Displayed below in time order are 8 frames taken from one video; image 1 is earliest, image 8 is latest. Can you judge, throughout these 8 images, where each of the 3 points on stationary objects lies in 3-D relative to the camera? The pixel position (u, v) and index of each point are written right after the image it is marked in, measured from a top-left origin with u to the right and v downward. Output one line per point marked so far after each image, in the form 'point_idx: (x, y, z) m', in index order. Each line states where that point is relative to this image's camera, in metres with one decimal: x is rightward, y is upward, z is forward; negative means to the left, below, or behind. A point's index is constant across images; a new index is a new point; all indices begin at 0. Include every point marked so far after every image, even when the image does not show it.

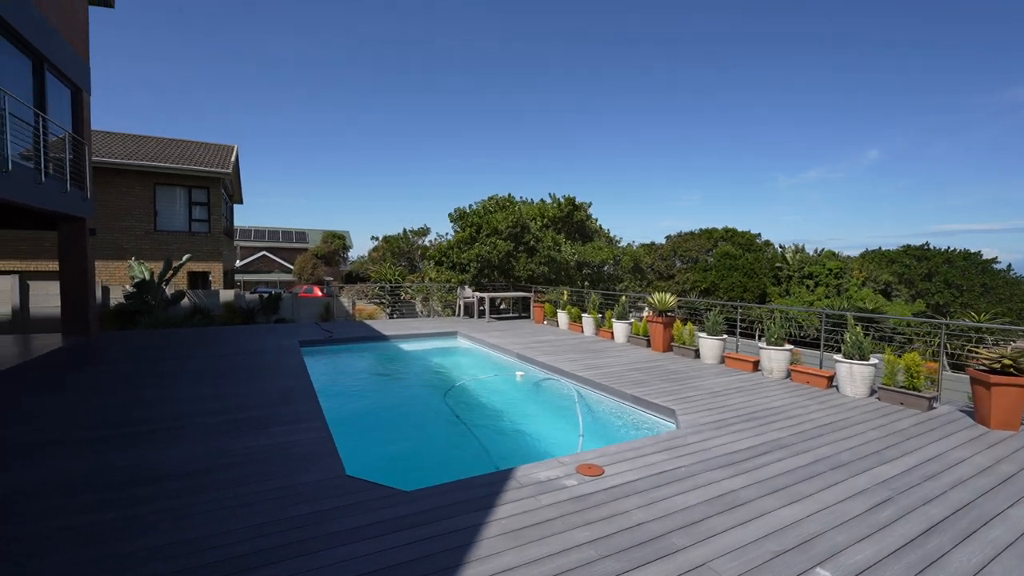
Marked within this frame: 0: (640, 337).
0: (+2.4, -0.9, +9.5) m
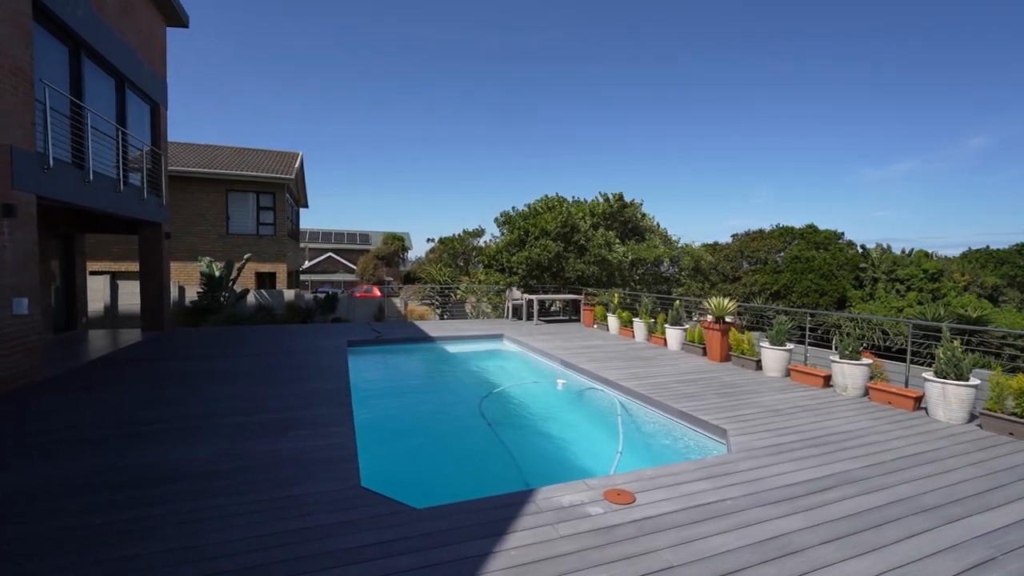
0: (+3.2, -1.0, +8.9) m
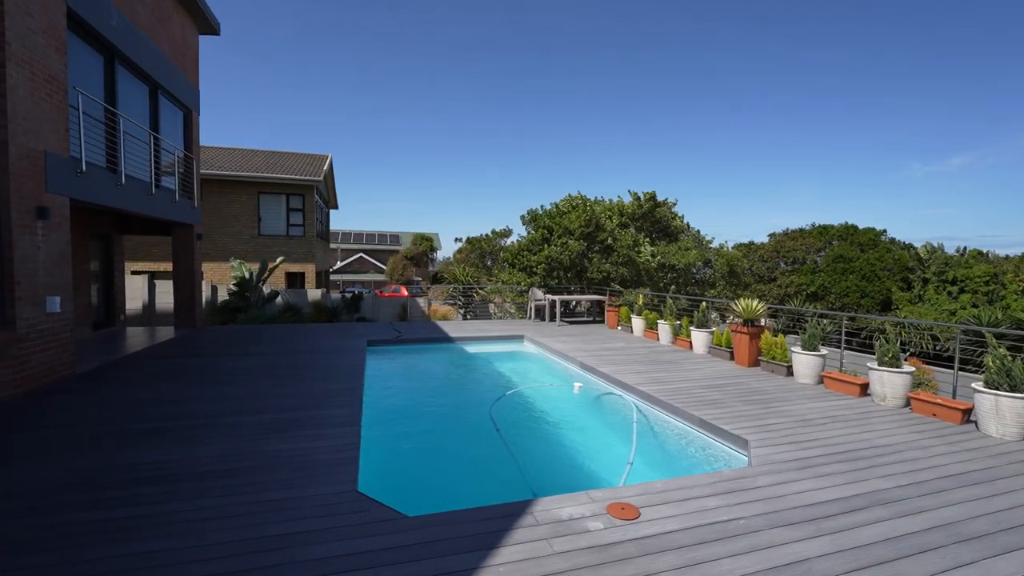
0: (+3.5, -1.0, +8.5) m
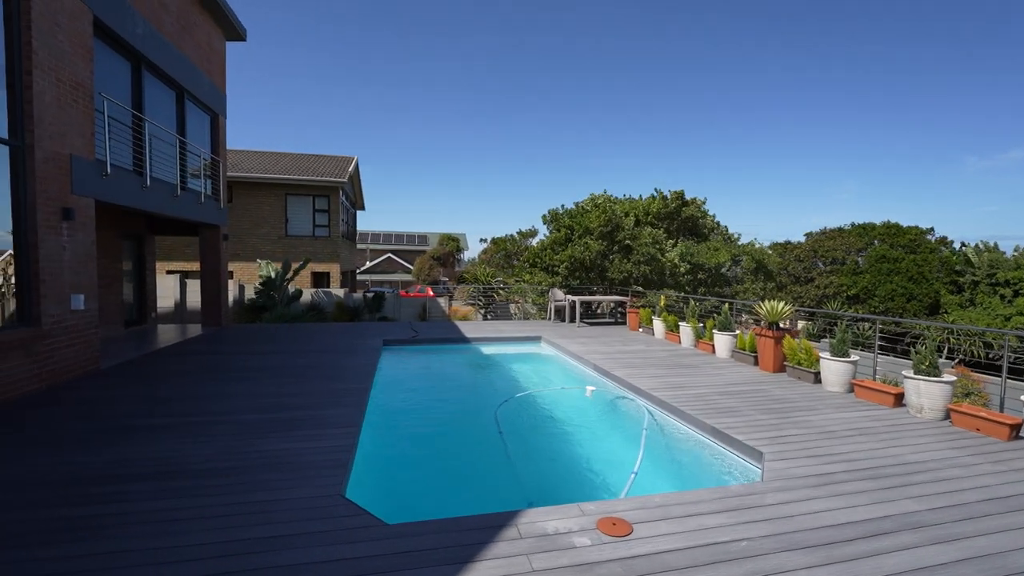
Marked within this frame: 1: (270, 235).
0: (+3.8, -1.0, +8.1) m
1: (-7.5, +1.7, +15.6) m
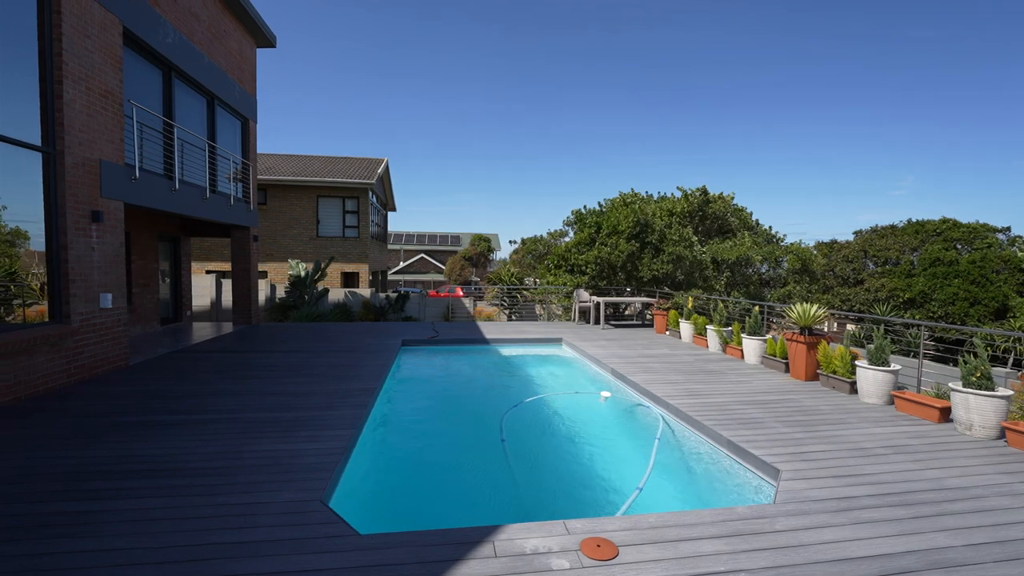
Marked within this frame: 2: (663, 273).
0: (+4.0, -1.1, +7.5) m
1: (-6.6, +1.7, +16.0) m
2: (+3.7, +0.4, +12.3) m
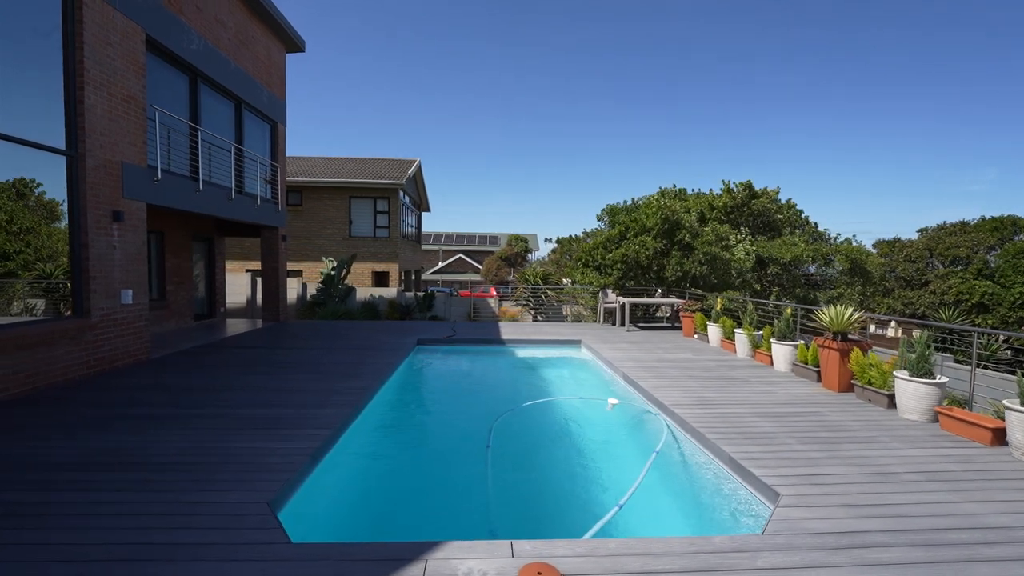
0: (+4.0, -1.1, +6.8) m
1: (-5.6, +1.7, +16.3) m
2: (+4.3, +0.4, +11.5) m
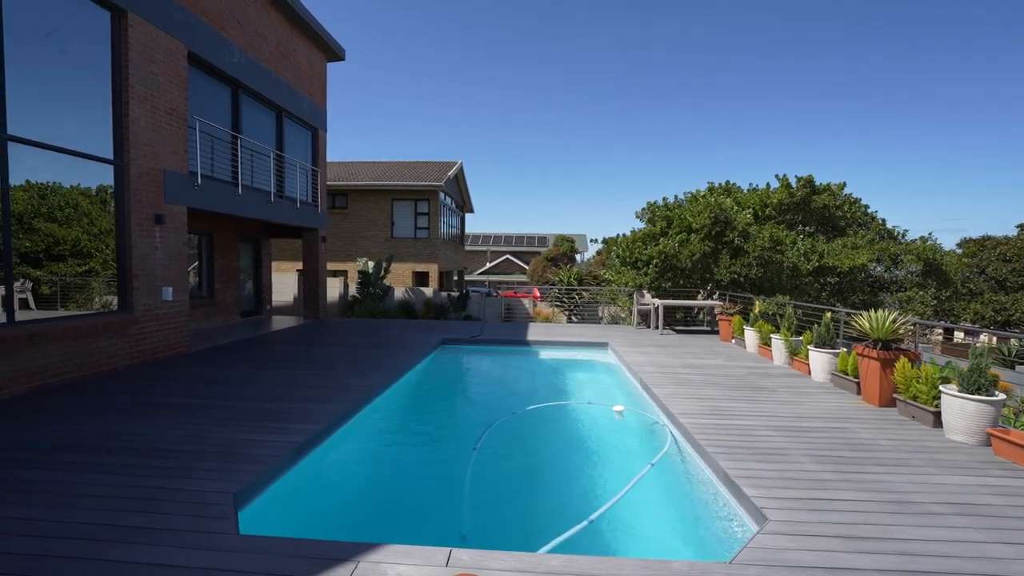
0: (+4.1, -1.1, +6.1) m
1: (-4.1, +1.7, +16.8) m
2: (+5.0, +0.3, +10.8) m
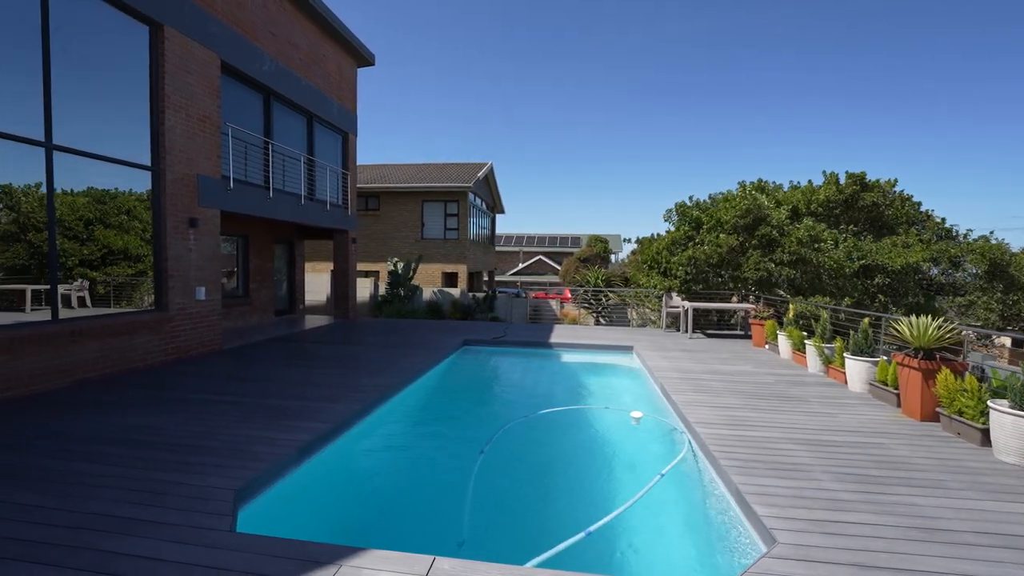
0: (+4.2, -1.1, +5.6) m
1: (-3.1, +1.7, +17.0) m
2: (+5.5, +0.3, +10.2) m
